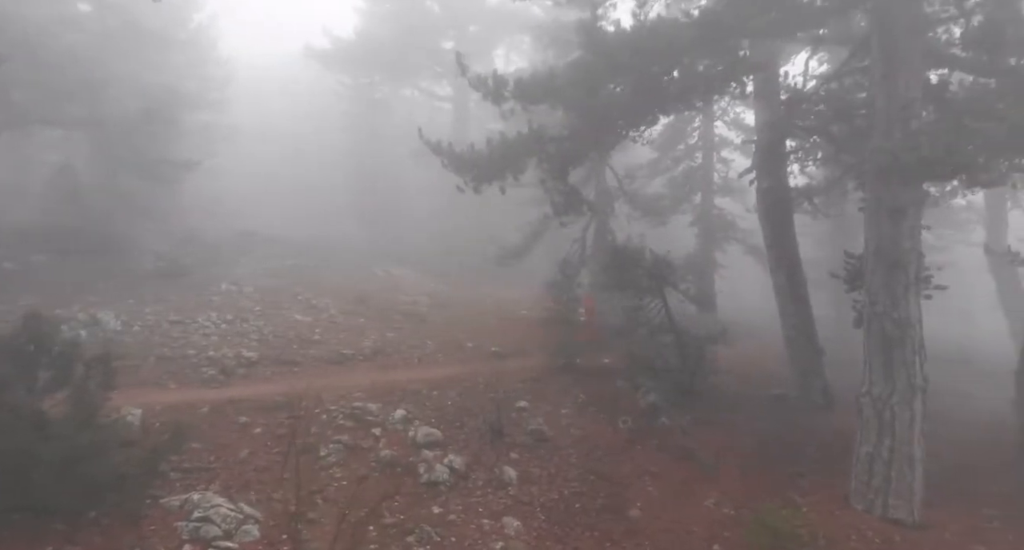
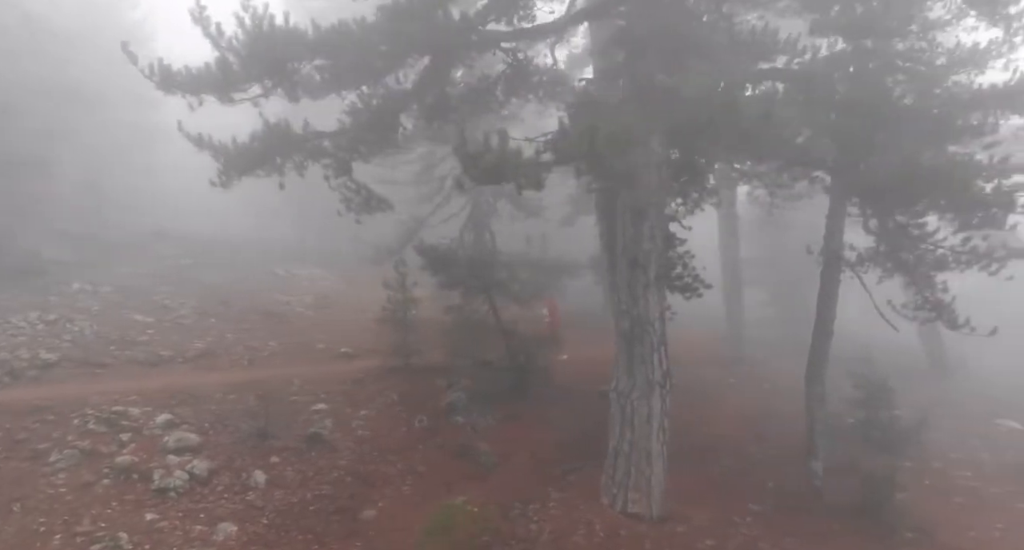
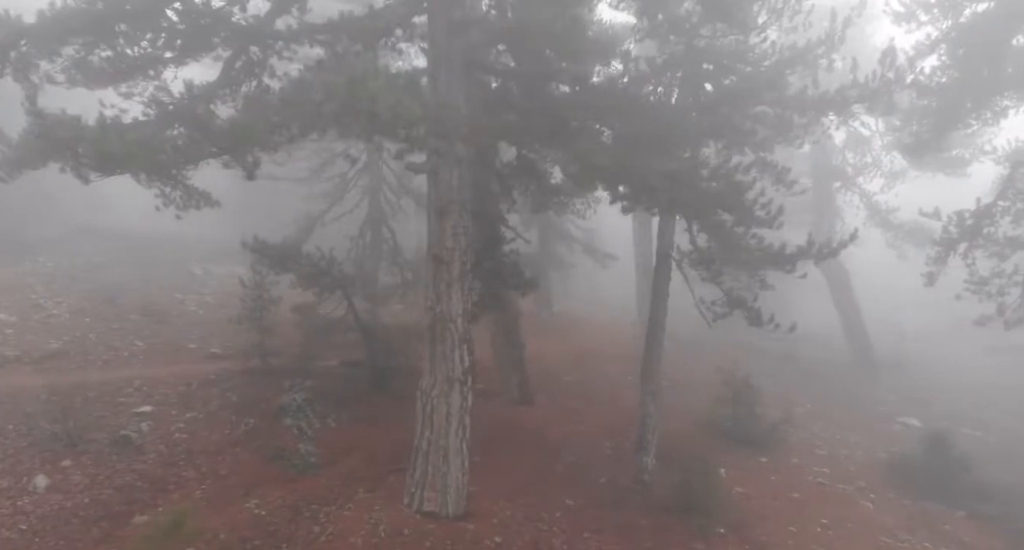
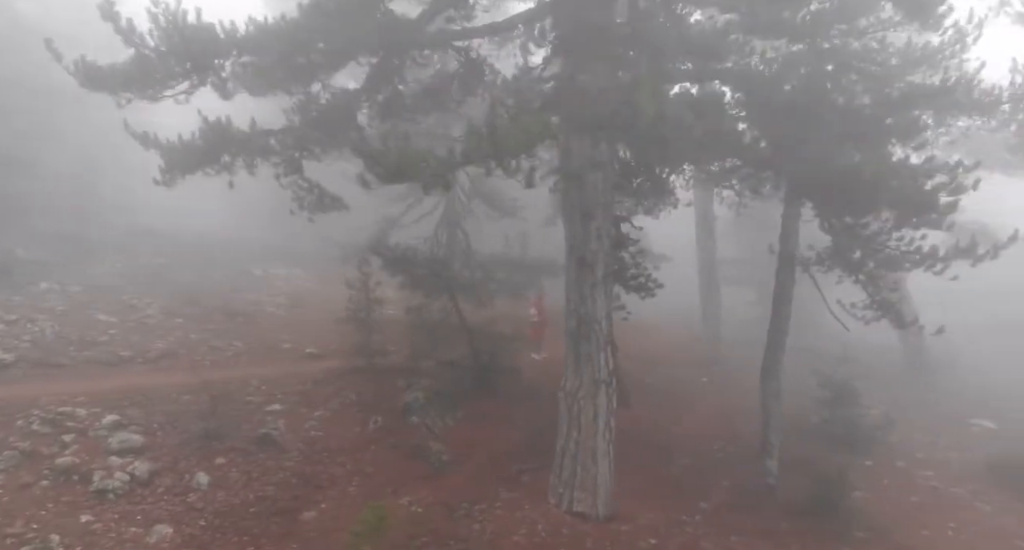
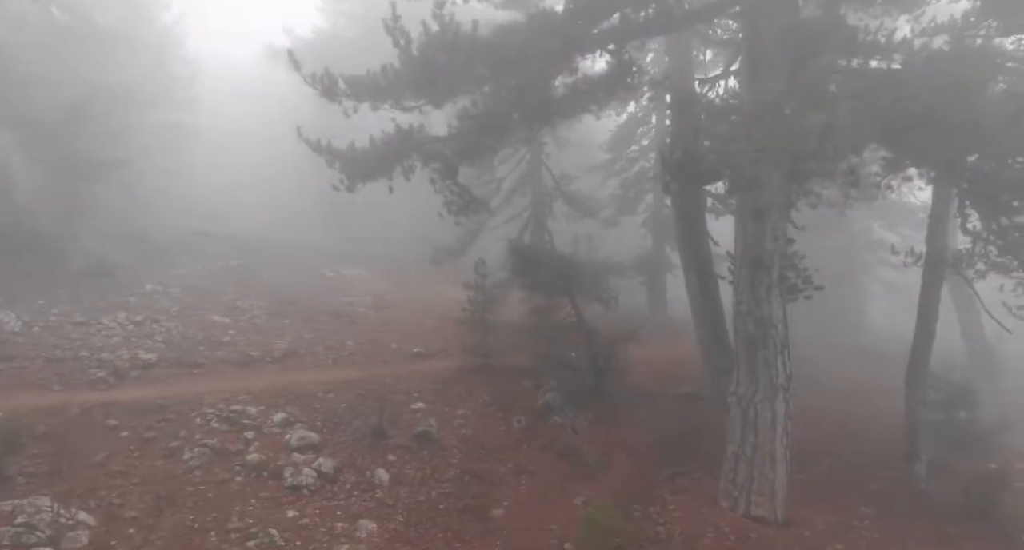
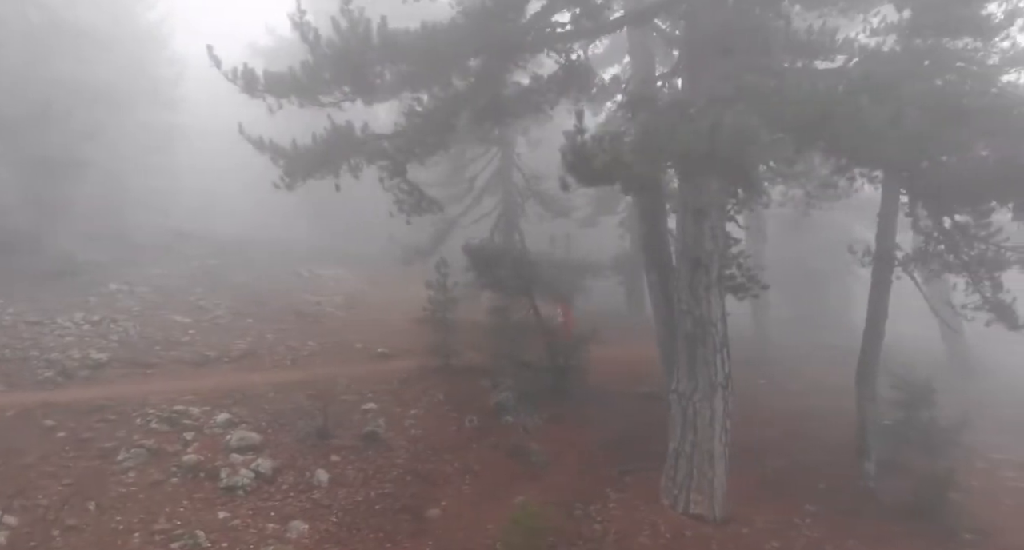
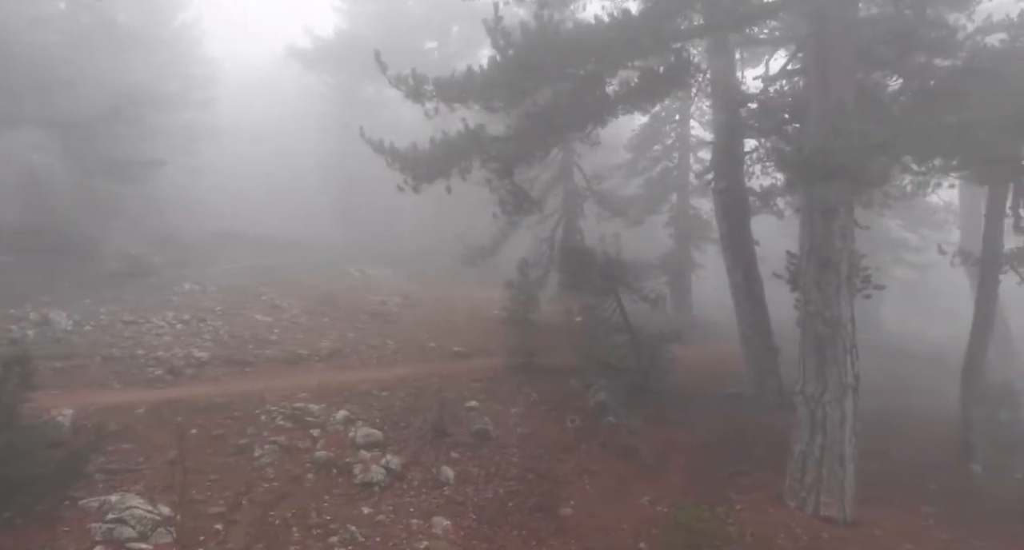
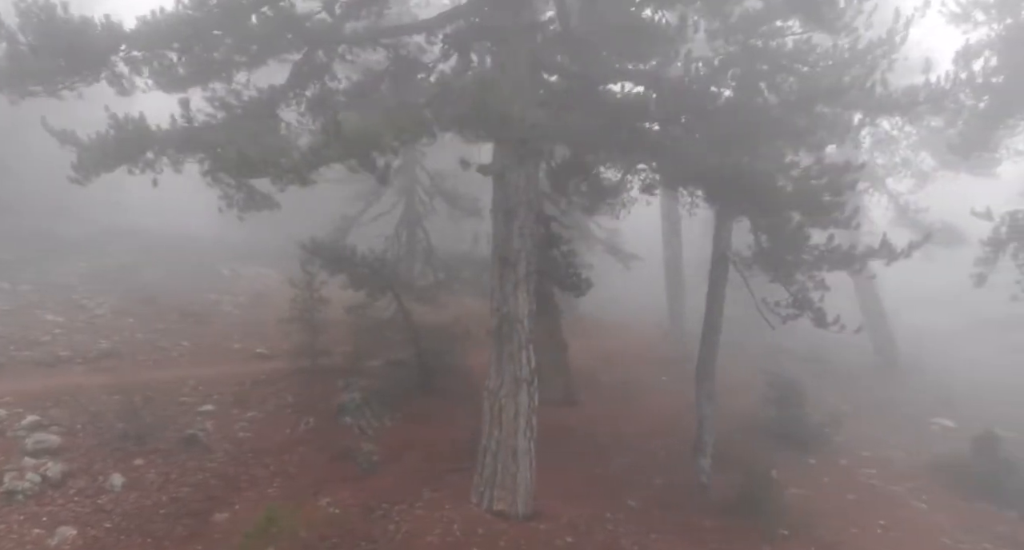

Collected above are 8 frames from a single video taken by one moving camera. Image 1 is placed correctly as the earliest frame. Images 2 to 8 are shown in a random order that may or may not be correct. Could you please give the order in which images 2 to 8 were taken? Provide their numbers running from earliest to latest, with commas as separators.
7, 5, 6, 2, 4, 8, 3
